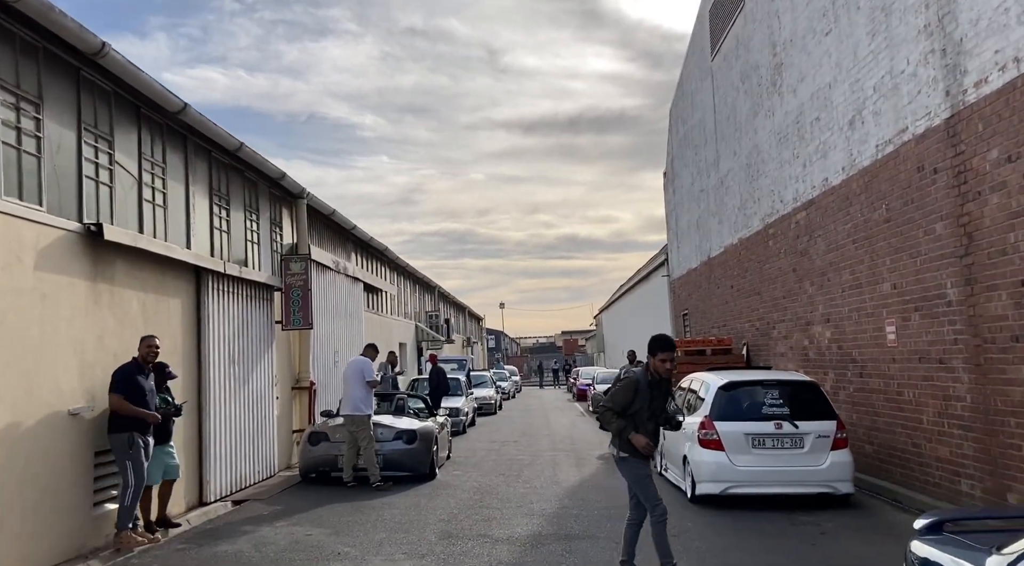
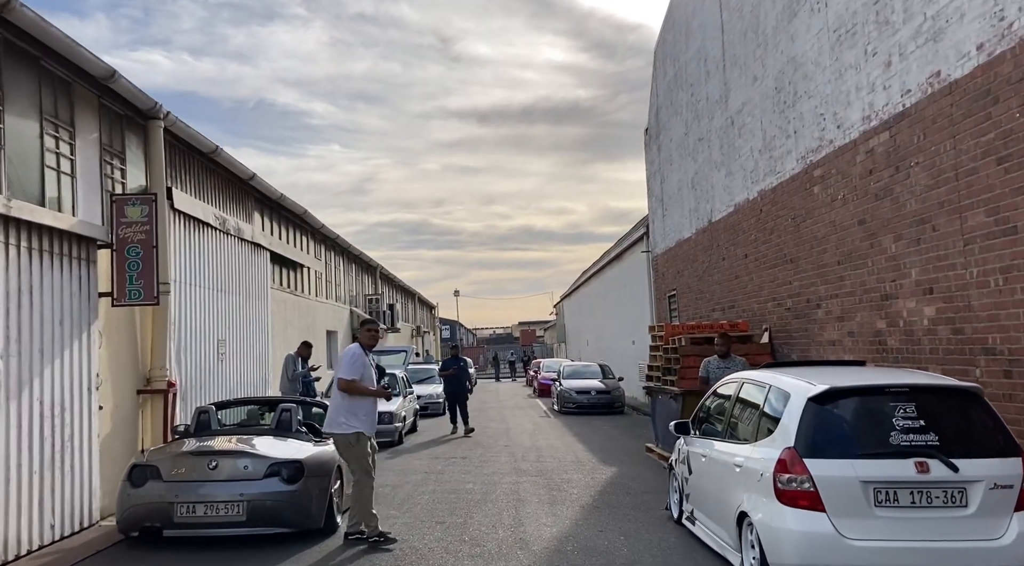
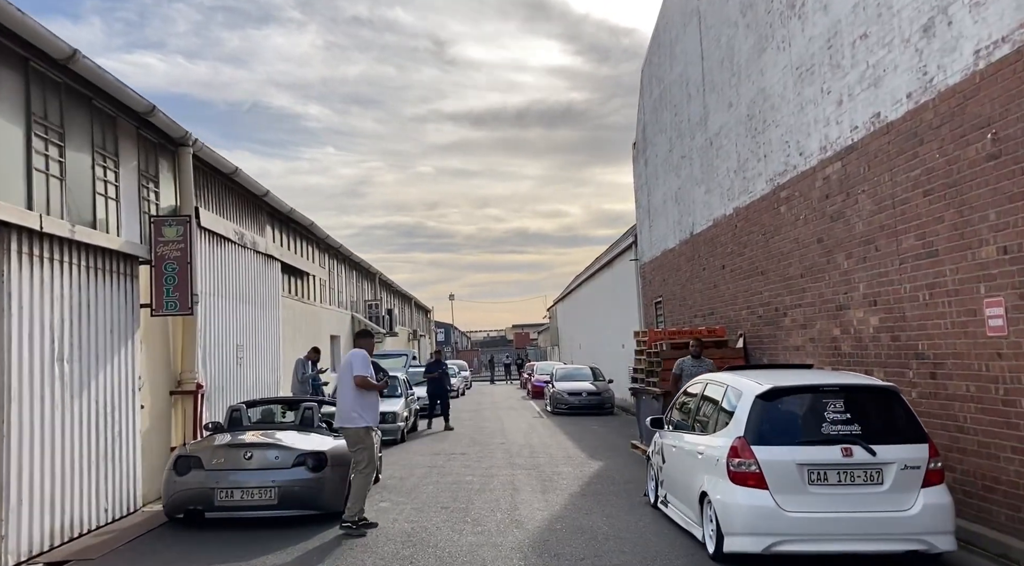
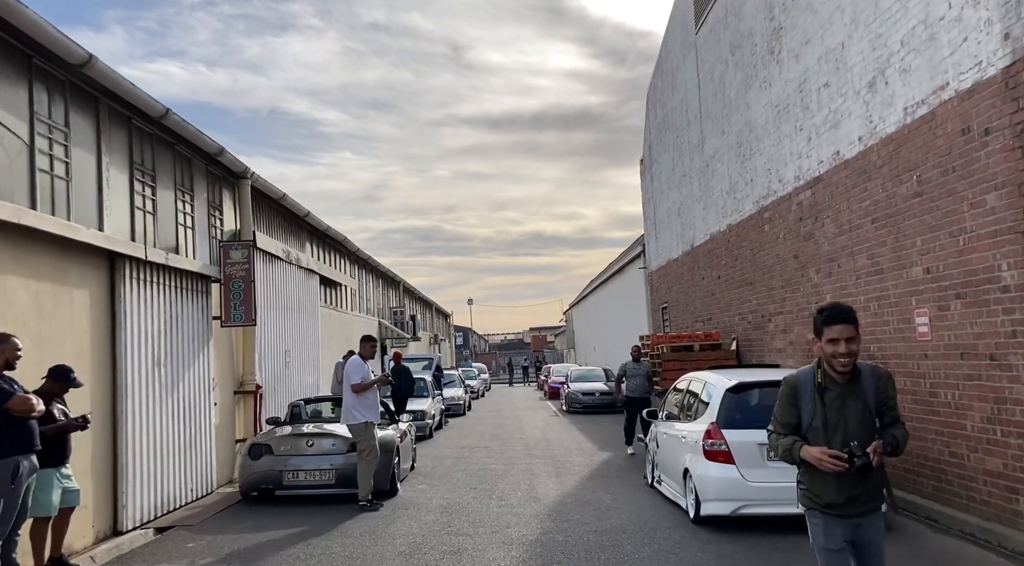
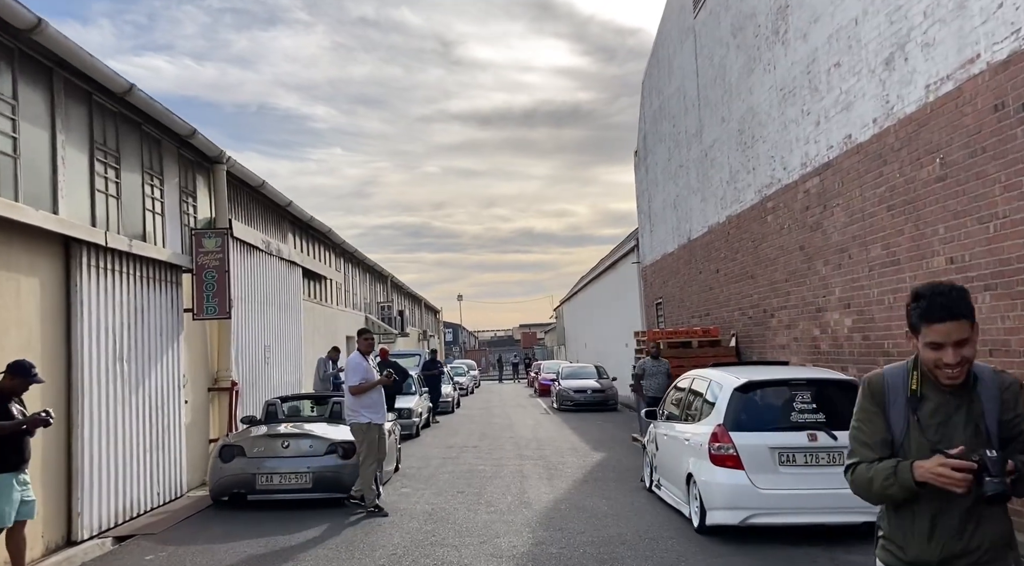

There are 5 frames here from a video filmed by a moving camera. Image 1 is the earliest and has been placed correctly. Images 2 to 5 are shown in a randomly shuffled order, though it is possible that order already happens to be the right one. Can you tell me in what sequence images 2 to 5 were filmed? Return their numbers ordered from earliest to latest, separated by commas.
4, 5, 3, 2
